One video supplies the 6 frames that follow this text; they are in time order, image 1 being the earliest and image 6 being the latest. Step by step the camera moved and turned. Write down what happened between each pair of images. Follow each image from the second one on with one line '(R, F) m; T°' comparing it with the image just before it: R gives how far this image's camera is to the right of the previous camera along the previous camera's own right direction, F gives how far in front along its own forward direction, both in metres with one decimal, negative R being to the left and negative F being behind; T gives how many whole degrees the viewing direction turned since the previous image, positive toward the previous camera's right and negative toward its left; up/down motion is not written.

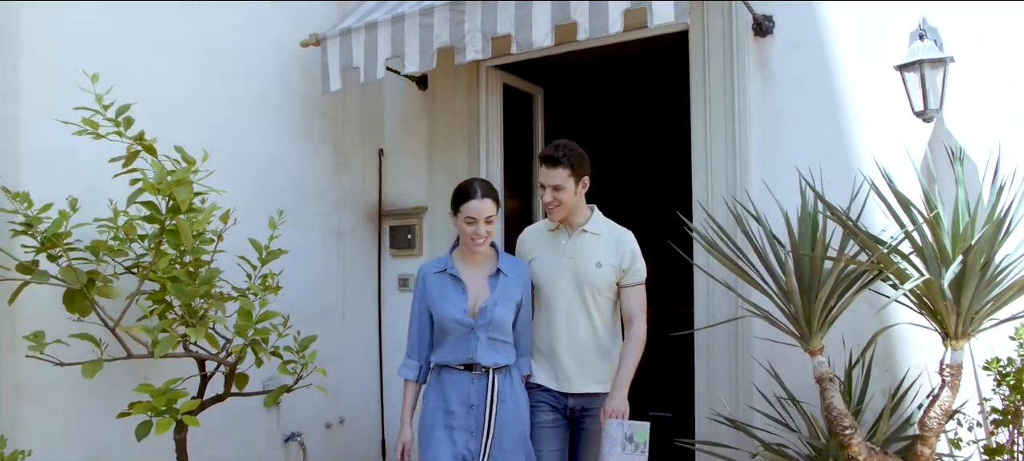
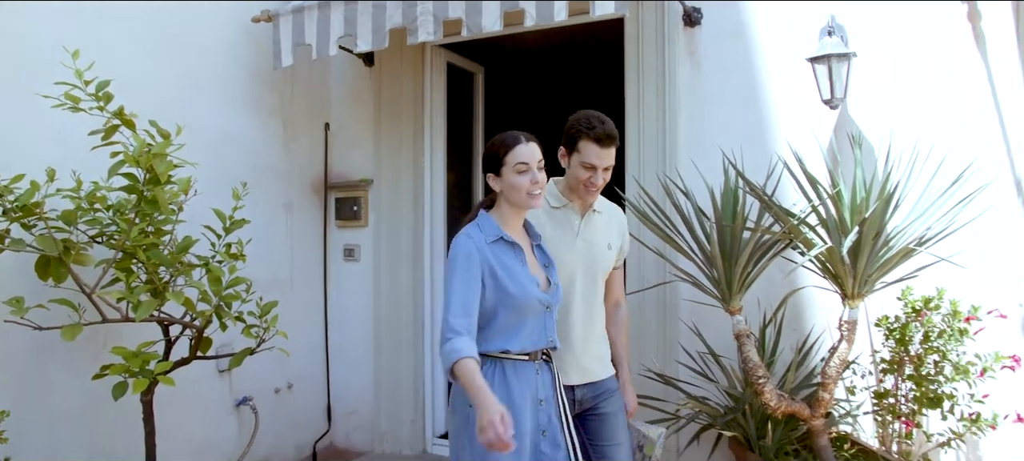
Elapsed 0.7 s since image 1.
(0.0, -0.1) m; +5°
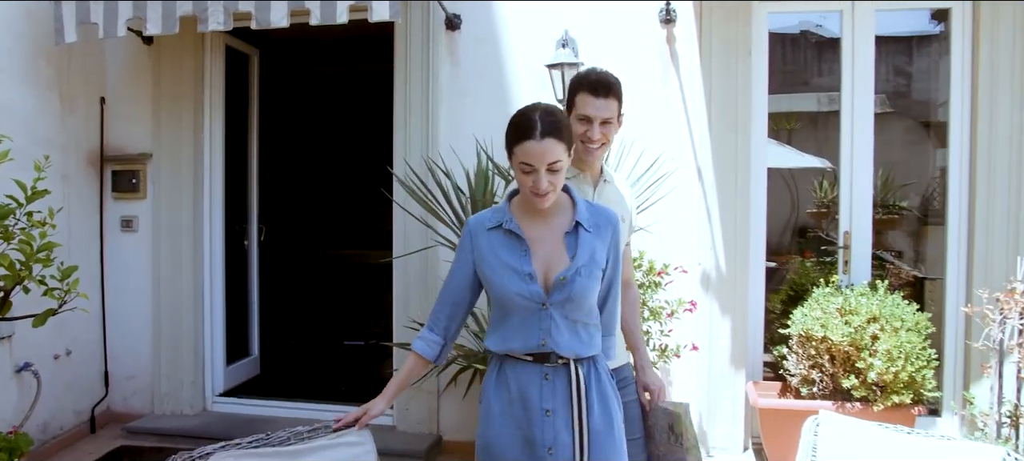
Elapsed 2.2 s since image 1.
(0.0, -0.5) m; +17°
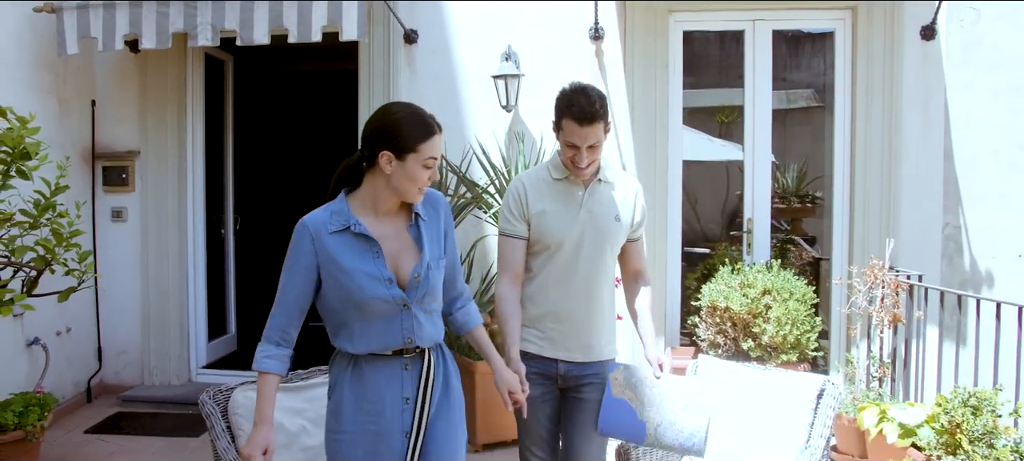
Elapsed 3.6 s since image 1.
(0.0, -0.6) m; +3°
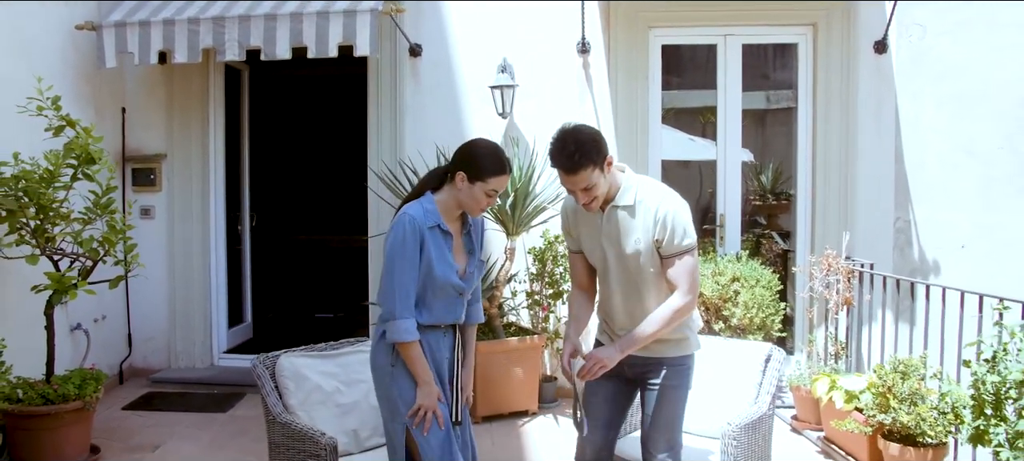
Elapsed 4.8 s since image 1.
(0.0, -0.4) m; +1°
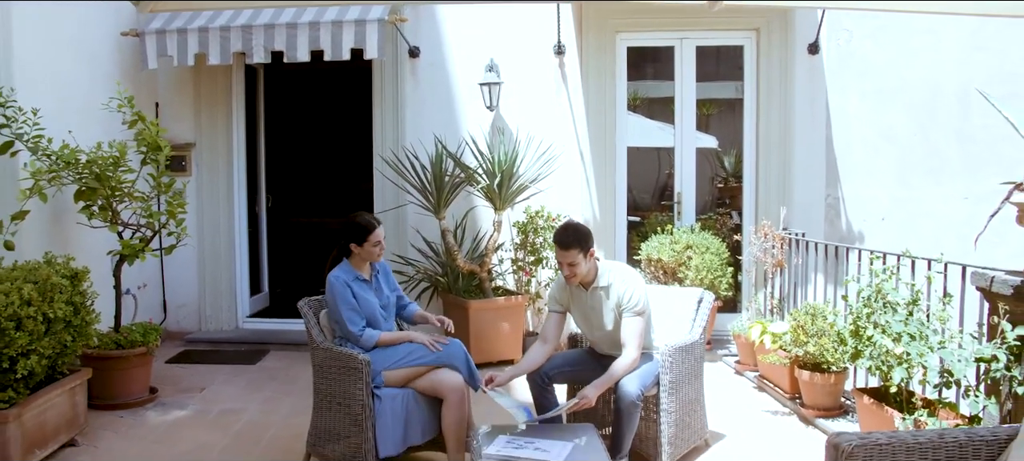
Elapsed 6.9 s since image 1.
(0.0, -0.7) m; +1°
